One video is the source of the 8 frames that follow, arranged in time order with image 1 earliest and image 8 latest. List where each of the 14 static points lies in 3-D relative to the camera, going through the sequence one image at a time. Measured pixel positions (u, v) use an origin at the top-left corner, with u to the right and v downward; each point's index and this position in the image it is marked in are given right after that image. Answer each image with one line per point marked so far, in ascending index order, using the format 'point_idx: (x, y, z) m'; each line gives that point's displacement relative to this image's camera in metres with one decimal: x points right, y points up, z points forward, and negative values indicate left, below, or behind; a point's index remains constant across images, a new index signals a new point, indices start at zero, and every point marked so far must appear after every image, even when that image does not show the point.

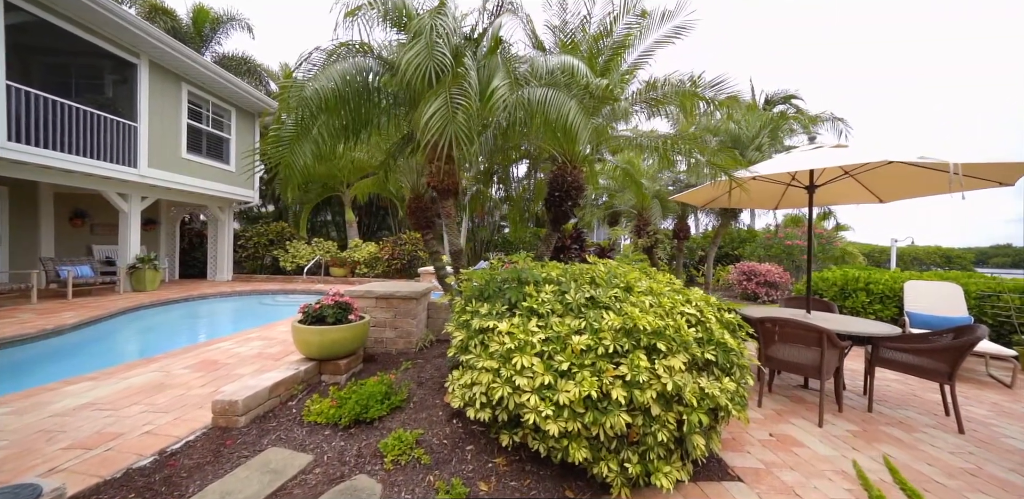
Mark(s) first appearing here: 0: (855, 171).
0: (+3.5, +0.8, +4.2) m
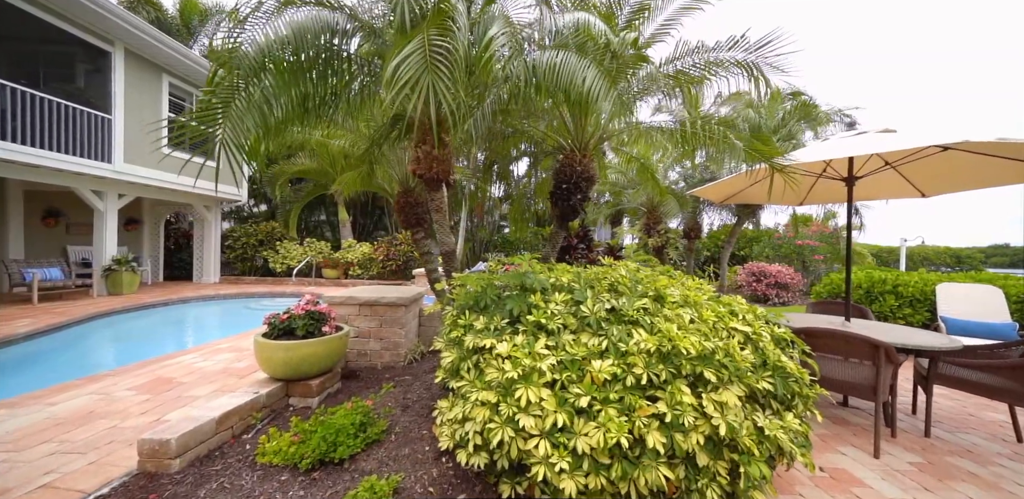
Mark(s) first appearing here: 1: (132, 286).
0: (+3.5, +0.8, +3.7) m
1: (-7.0, -0.7, +7.5) m
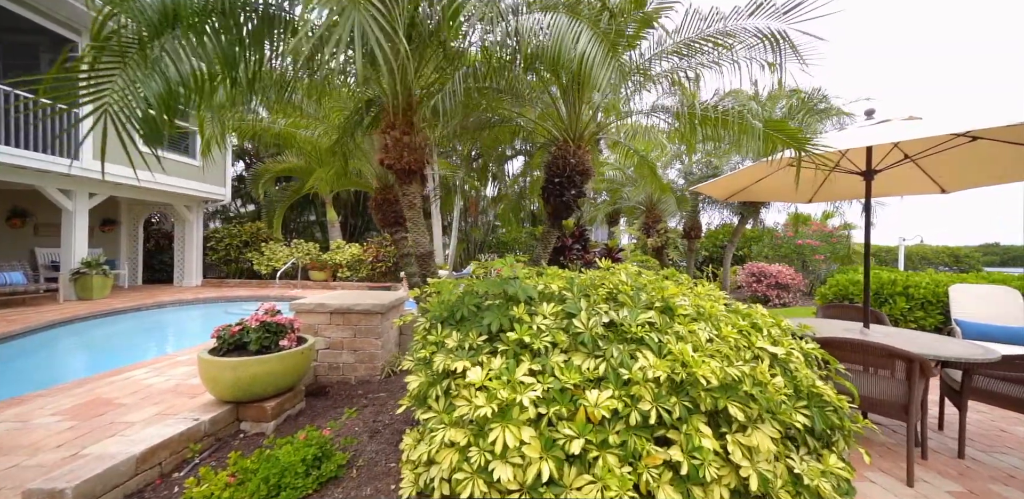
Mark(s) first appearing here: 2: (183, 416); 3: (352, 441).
0: (+3.4, +0.8, +3.4) m
1: (-7.2, -0.7, +7.1) m
2: (-1.7, -0.9, +2.1) m
3: (-0.8, -1.0, +2.0) m
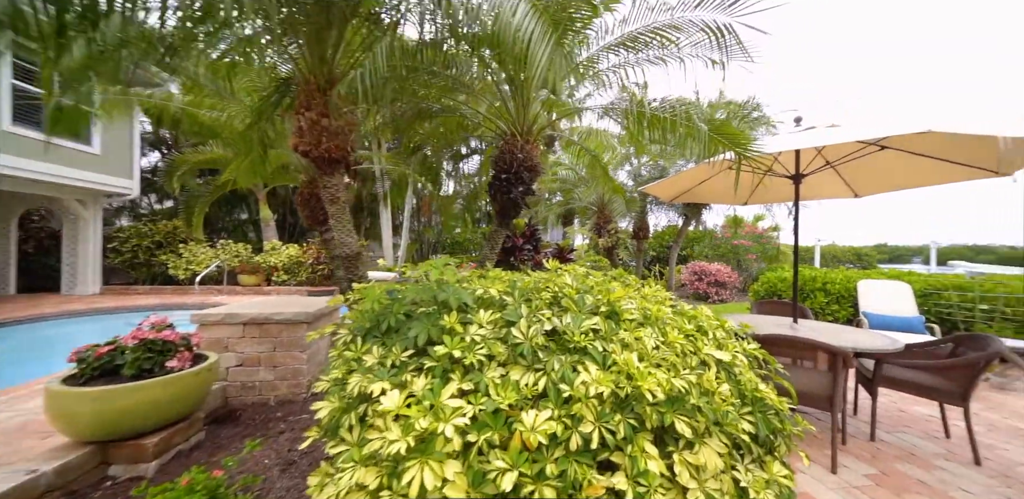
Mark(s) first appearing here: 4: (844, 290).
0: (+3.0, +0.8, +3.6) m
1: (-8.0, -0.8, +6.0) m
2: (-2.0, -0.9, +1.7) m
3: (-1.1, -1.0, +1.7) m
4: (+5.0, -0.6, +6.0) m
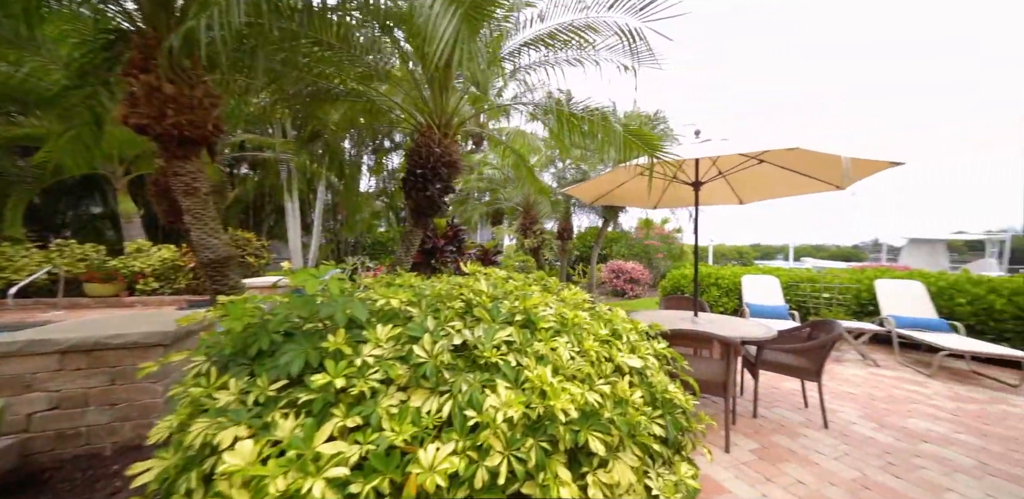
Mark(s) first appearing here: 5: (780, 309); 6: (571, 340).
0: (+2.2, +0.8, +4.0) m
1: (-9.0, -0.8, +4.2) m
2: (-2.3, -0.9, +1.2) m
3: (-1.4, -1.0, +1.3) m
4: (+3.7, -0.6, +6.6) m
5: (+3.9, -0.8, +5.7) m
6: (+0.2, -0.4, +1.6) m
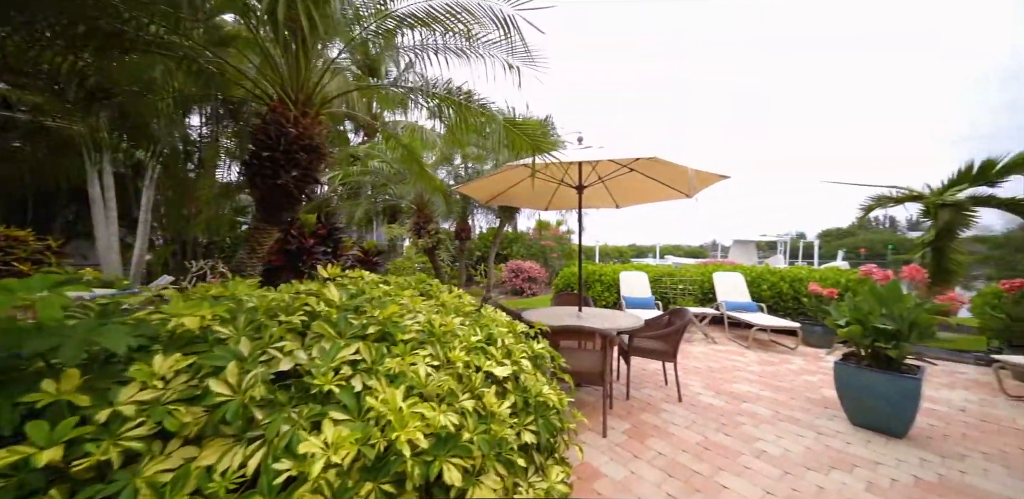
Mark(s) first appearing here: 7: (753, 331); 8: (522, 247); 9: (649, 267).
0: (+1.0, +0.8, +4.2) m
1: (-9.9, -0.8, +1.6) m
2: (-2.6, -0.9, +0.4) m
3: (-1.8, -1.0, +0.8) m
4: (+1.8, -0.6, +7.2) m
5: (+2.2, -0.7, +6.3) m
6: (-0.3, -0.4, +1.4) m
7: (+3.8, -1.2, +6.4) m
8: (+0.1, +0.1, +11.6) m
9: (+2.8, -0.3, +7.9) m
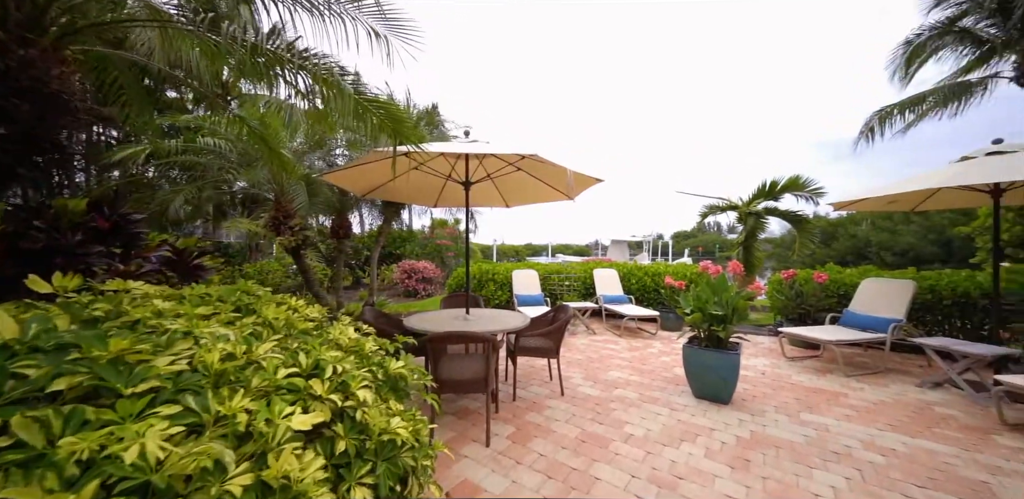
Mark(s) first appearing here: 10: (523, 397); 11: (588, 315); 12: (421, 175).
0: (-0.2, +0.8, +4.0) m
1: (-10.1, -0.7, -1.3) m
2: (-2.8, -0.9, -0.7) m
3: (-2.1, -1.0, -0.1) m
4: (-0.2, -0.6, +7.1) m
5: (+0.4, -0.8, +6.3) m
6: (-0.8, -0.4, +1.0) m
7: (+1.9, -1.3, +6.8) m
8: (-3.0, +0.2, +10.9) m
9: (+0.5, -0.4, +8.0) m
10: (+0.2, -1.4, +4.1) m
11: (+1.4, -1.2, +7.1) m
12: (-1.0, +0.8, +4.4) m
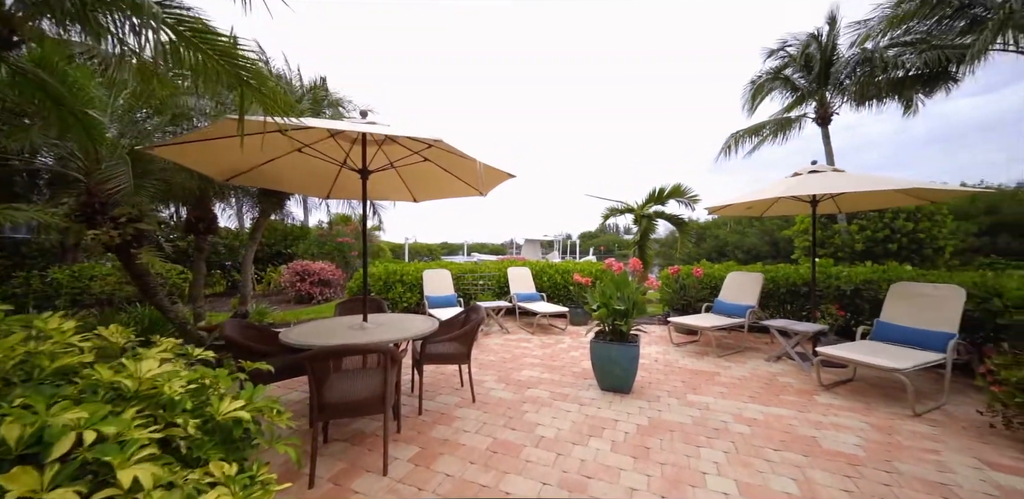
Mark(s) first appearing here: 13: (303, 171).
0: (-1.1, +0.8, +3.4) m
1: (-9.7, -0.7, -3.8) m
2: (-2.6, -0.9, -1.7) m
3: (-2.1, -1.0, -1.0) m
4: (-1.7, -0.5, +6.4) m
5: (-0.9, -0.7, +5.8) m
6: (-1.0, -0.4, +0.3) m
7: (+0.4, -1.2, +6.6) m
8: (-5.3, +0.2, +9.6) m
9: (-1.2, -0.3, +7.5) m
10: (-0.7, -1.4, +3.6) m
11: (-0.2, -1.2, +6.8) m
12: (-1.9, +0.8, +3.6) m
13: (-1.9, +0.7, +3.4) m
